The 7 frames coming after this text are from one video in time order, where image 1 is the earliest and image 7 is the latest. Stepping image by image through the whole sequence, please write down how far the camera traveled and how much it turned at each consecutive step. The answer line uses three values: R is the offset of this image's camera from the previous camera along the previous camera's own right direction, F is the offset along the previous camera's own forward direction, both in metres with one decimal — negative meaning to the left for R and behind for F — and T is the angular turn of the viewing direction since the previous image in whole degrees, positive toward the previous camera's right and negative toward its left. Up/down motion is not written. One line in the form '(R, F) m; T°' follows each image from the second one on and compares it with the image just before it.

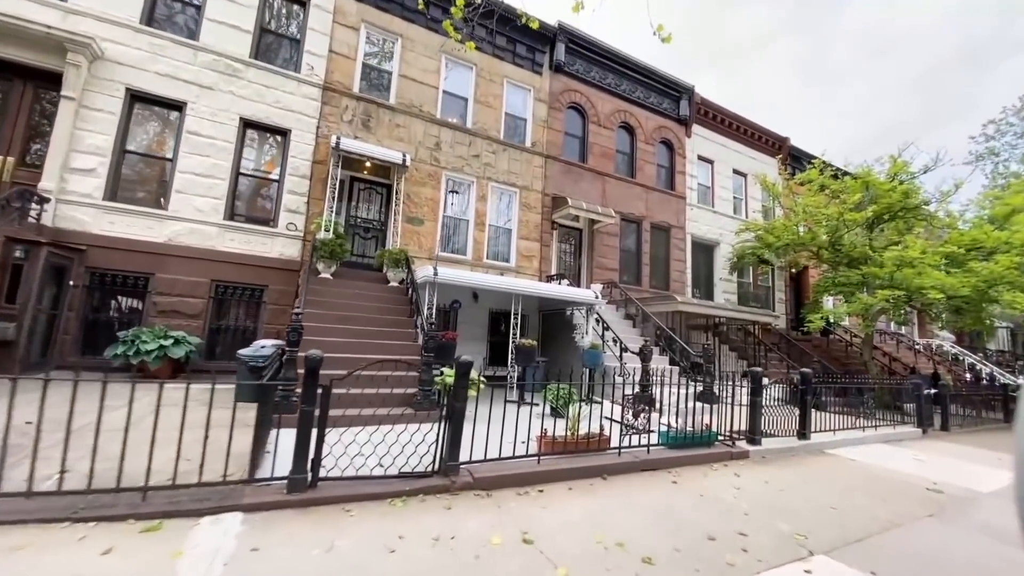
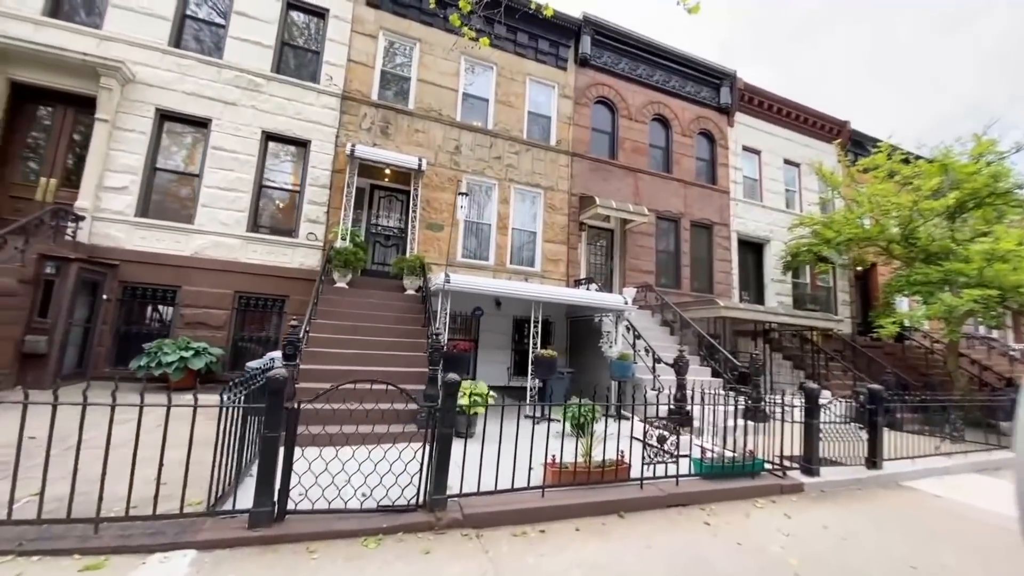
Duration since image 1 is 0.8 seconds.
(+0.5, +0.6) m; -6°
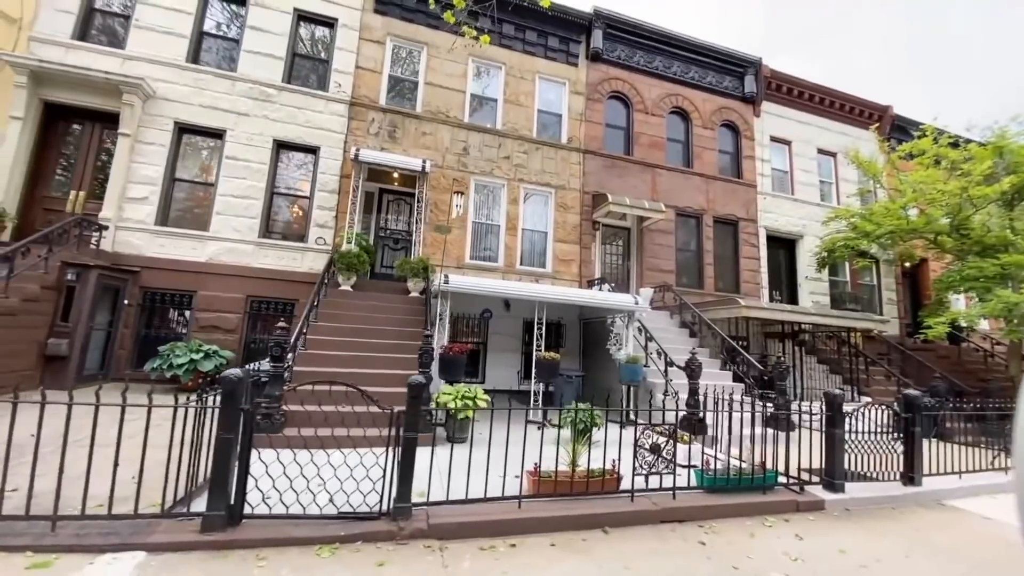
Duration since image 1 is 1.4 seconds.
(+0.6, +0.3) m; -4°
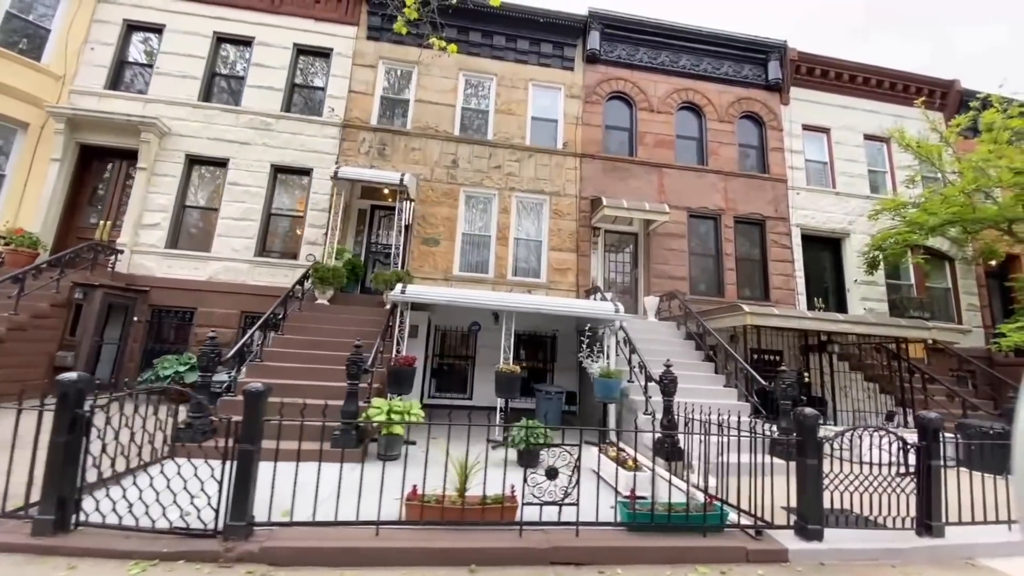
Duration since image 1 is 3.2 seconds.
(+1.7, +0.5) m; -8°
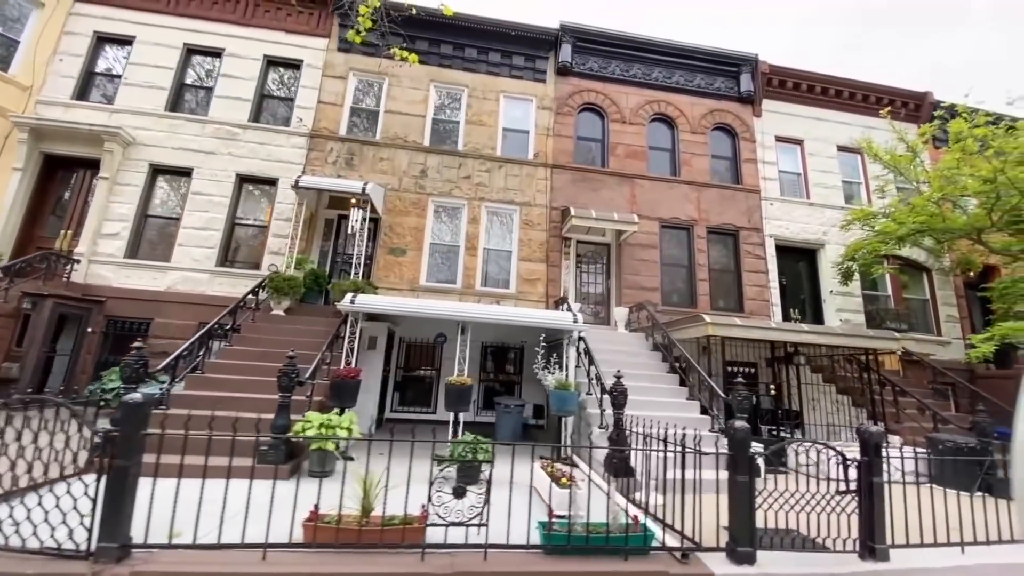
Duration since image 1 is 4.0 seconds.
(+0.8, +0.2) m; 0°
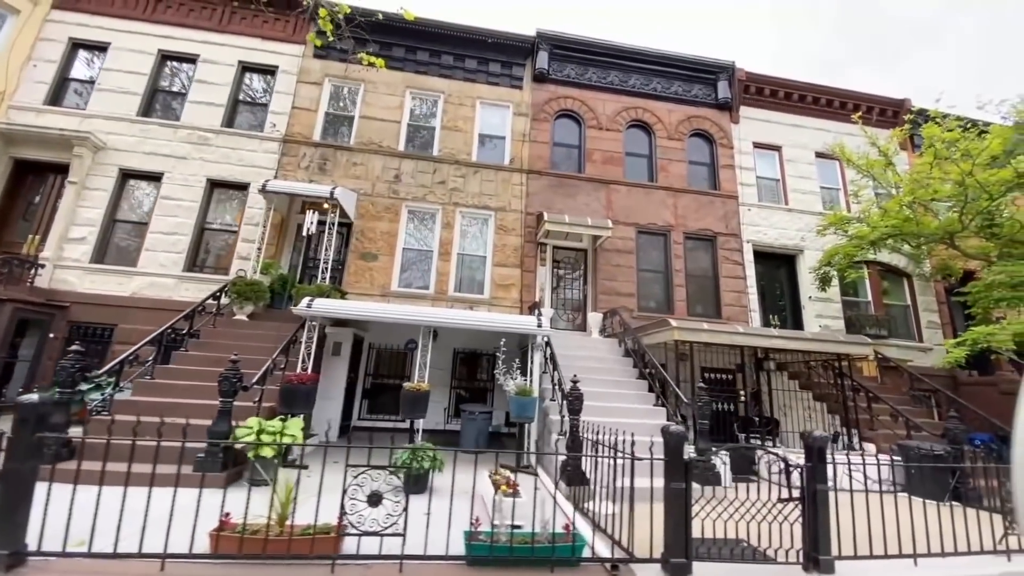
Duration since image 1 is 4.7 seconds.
(+0.7, +0.1) m; 0°
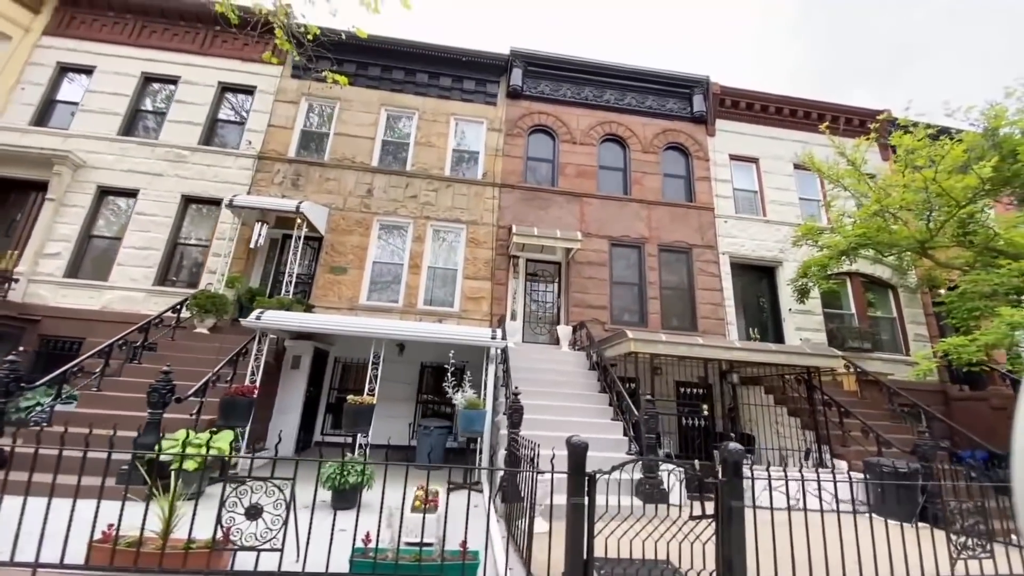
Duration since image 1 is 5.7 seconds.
(+1.0, +0.1) m; -1°
